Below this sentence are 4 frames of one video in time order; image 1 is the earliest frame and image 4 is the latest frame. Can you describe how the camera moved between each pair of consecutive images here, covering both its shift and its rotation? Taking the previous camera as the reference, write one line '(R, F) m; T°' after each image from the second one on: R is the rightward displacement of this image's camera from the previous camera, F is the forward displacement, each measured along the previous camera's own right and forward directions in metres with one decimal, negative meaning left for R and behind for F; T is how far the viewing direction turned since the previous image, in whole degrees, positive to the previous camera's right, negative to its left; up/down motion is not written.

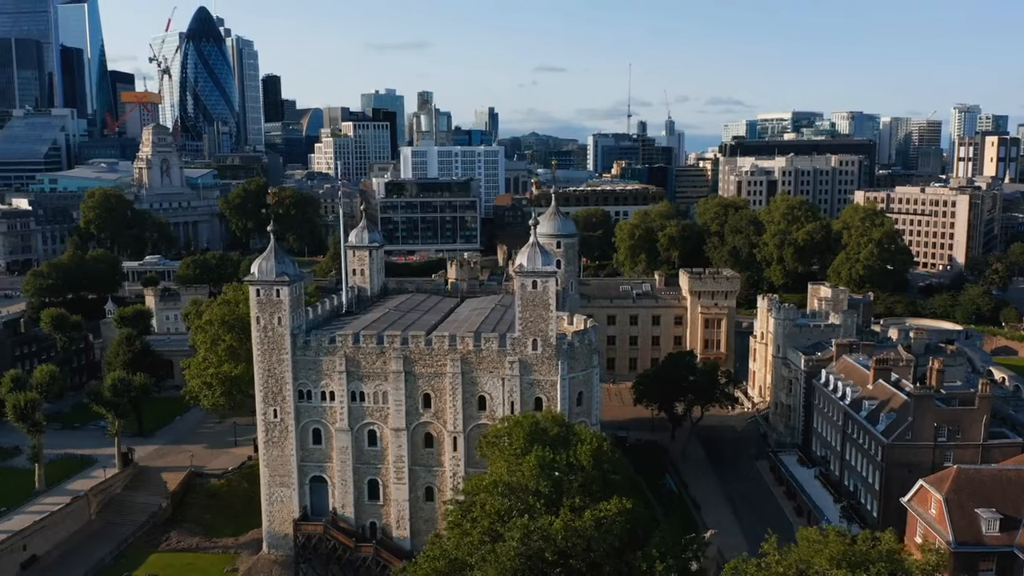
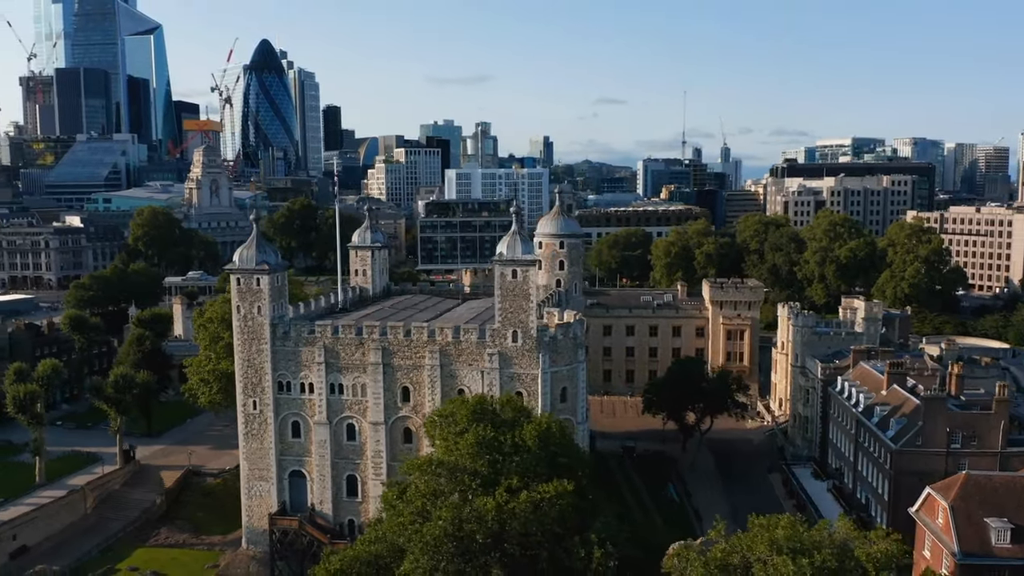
(+5.2, +2.0) m; -4°
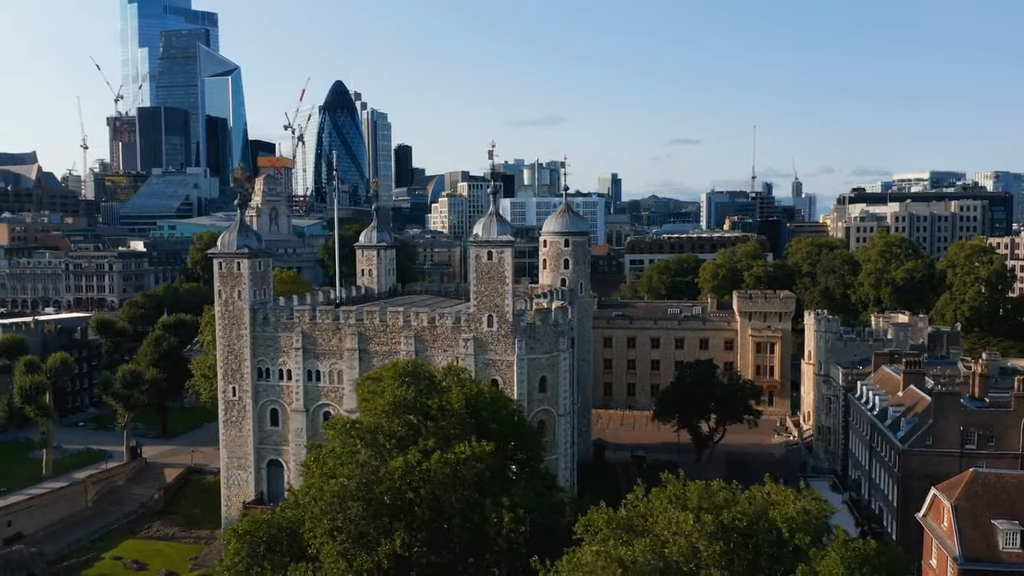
(+6.1, +2.3) m; -5°
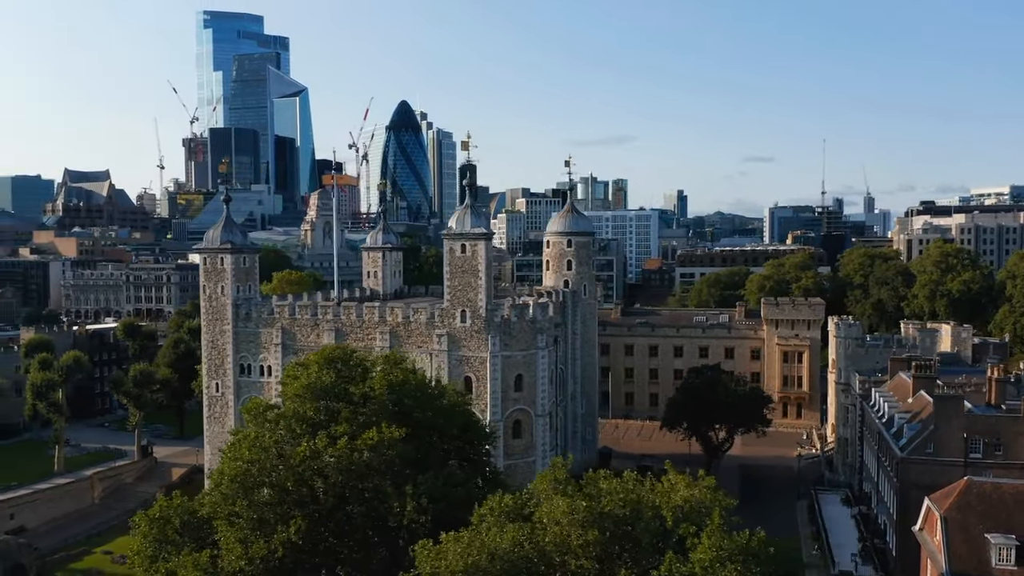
(+5.8, +1.9) m; -5°
